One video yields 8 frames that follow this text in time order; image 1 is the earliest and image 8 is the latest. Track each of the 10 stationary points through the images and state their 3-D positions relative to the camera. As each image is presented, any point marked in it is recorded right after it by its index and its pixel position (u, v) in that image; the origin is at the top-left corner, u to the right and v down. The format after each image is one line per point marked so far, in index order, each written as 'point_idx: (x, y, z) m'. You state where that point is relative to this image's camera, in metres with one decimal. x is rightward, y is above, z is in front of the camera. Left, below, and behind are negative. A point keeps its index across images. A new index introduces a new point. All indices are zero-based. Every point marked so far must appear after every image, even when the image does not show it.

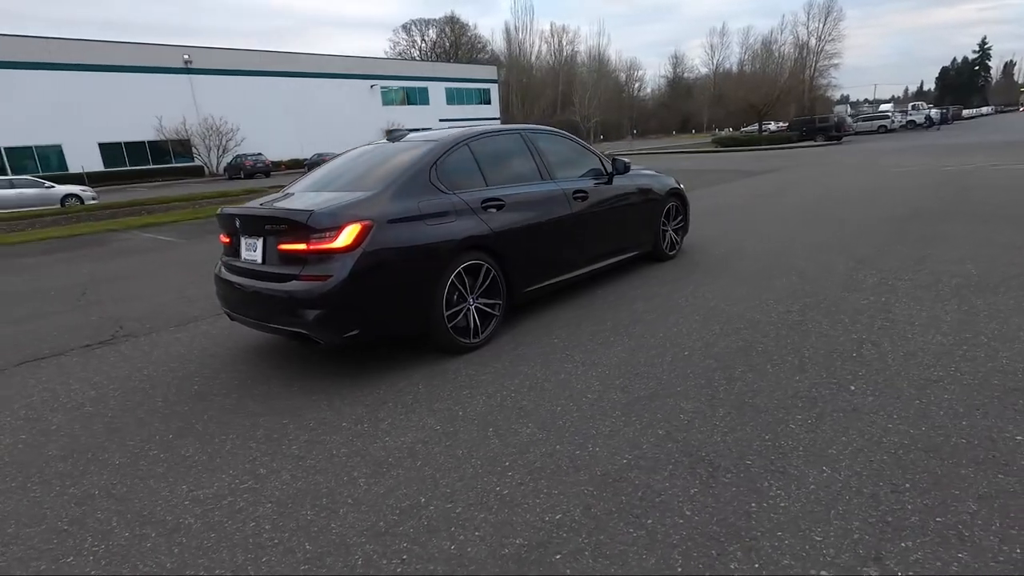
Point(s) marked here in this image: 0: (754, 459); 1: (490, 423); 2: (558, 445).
0: (+1.1, -0.8, +2.6) m
1: (-0.1, -0.8, +3.1) m
2: (+0.2, -0.8, +2.8) m
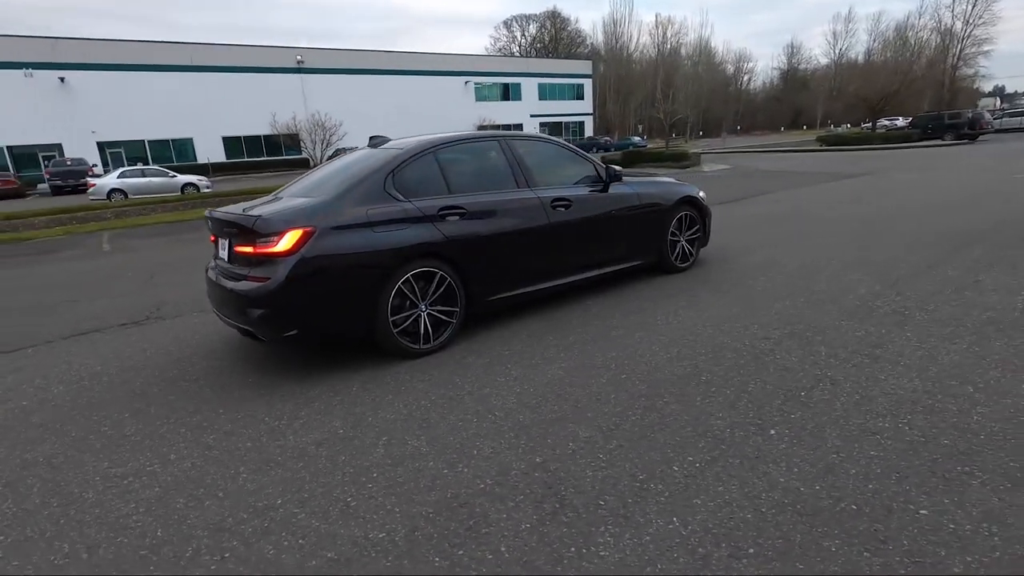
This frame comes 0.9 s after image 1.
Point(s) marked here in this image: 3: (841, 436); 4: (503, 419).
0: (+0.4, -0.9, +2.4) m
1: (-0.7, -0.9, +3.2) m
2: (-0.4, -0.9, +2.8) m
3: (+1.7, -0.8, +2.7) m
4: (-0.1, -0.8, +3.2) m
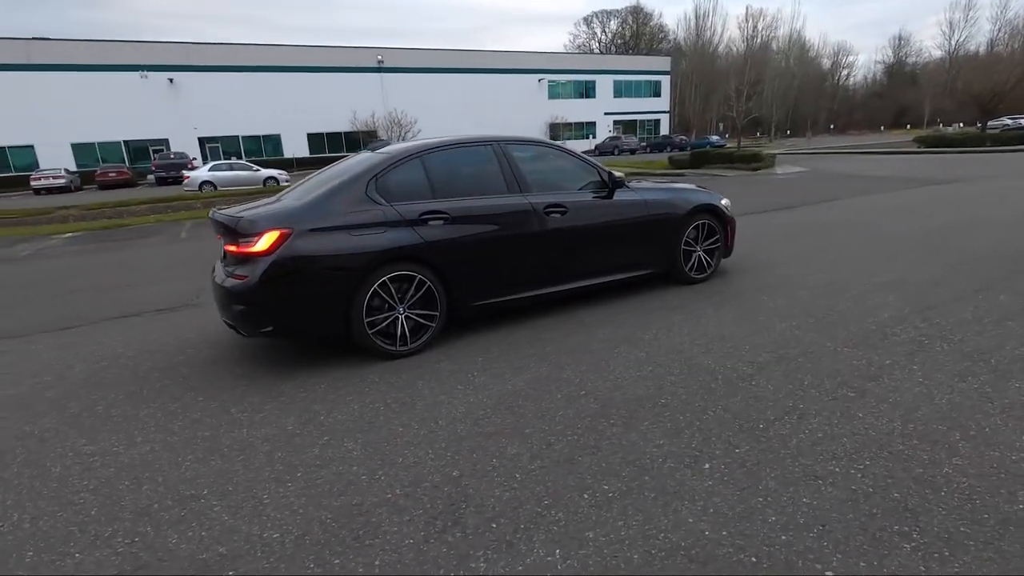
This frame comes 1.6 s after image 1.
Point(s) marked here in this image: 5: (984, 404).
0: (-0.1, -1.0, +2.3) m
1: (-1.1, -0.9, +3.2) m
2: (-0.8, -1.0, +2.9) m
3: (+1.2, -0.9, +2.5) m
4: (-0.4, -0.8, +3.2) m
5: (+2.7, -0.7, +3.0) m
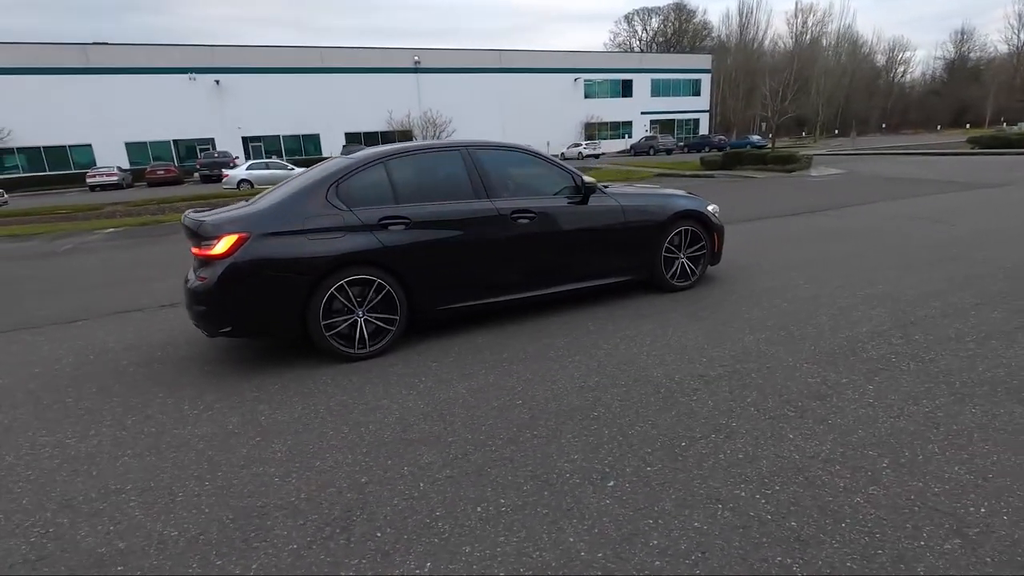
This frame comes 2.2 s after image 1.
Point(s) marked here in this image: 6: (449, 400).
0: (-0.6, -1.1, +2.4) m
1: (-1.5, -0.9, +3.3) m
2: (-1.3, -1.0, +2.9) m
3: (+0.7, -1.0, +2.4) m
4: (-0.9, -0.9, +3.2) m
5: (+2.2, -0.8, +2.9) m
6: (-0.4, -0.8, +3.6) m
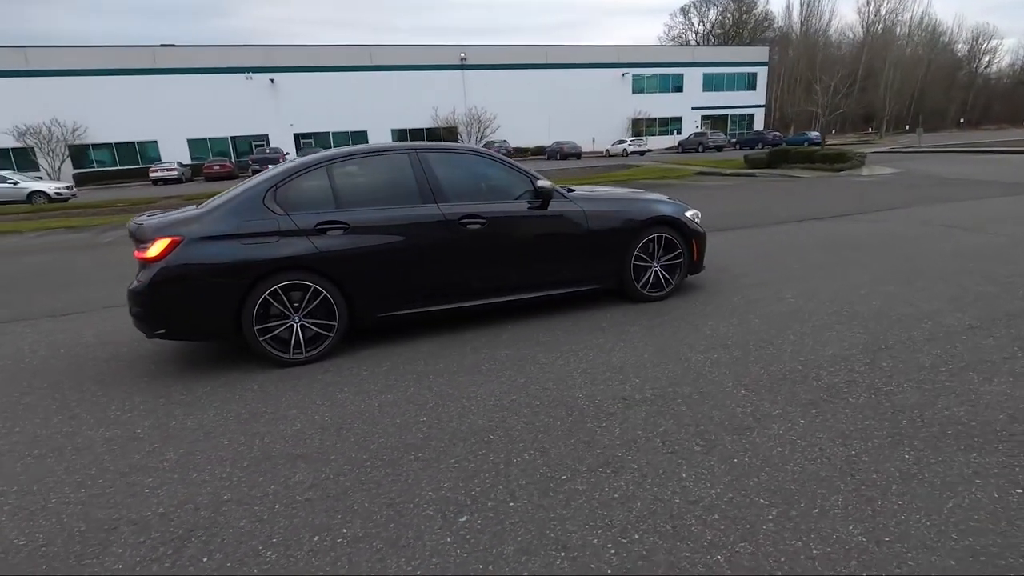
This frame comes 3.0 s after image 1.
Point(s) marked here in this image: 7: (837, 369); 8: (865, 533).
0: (-1.3, -1.1, +2.3) m
1: (-2.2, -0.9, +3.3) m
2: (-2.0, -1.0, +2.9) m
3: (0.0, -1.1, +2.2) m
4: (-1.5, -0.9, +3.2) m
5: (+1.6, -0.9, +2.5) m
6: (-1.0, -0.8, +3.5) m
7: (+2.3, -0.6, +3.7) m
8: (+1.4, -1.0, +2.2) m
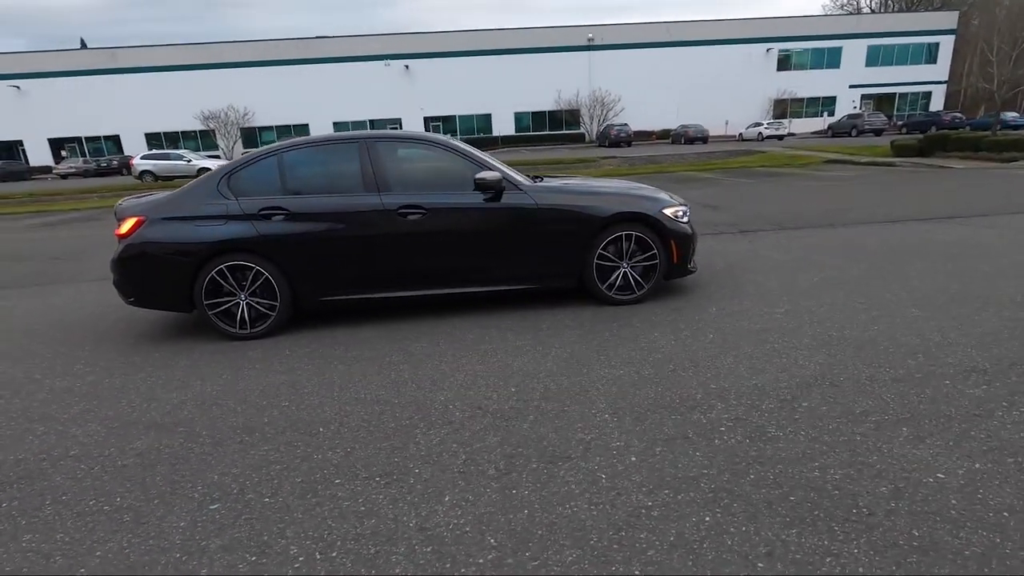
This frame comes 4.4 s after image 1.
0: (-2.4, -1.0, +2.6) m
1: (-3.0, -0.8, +3.8) m
2: (-2.9, -0.9, +3.4) m
3: (-1.2, -1.1, +2.2) m
4: (-2.4, -0.8, +3.5) m
5: (+0.4, -1.0, +2.2) m
6: (-1.9, -0.7, +3.7) m
7: (+1.4, -0.7, +3.2) m
8: (+0.2, -1.1, +1.9) m
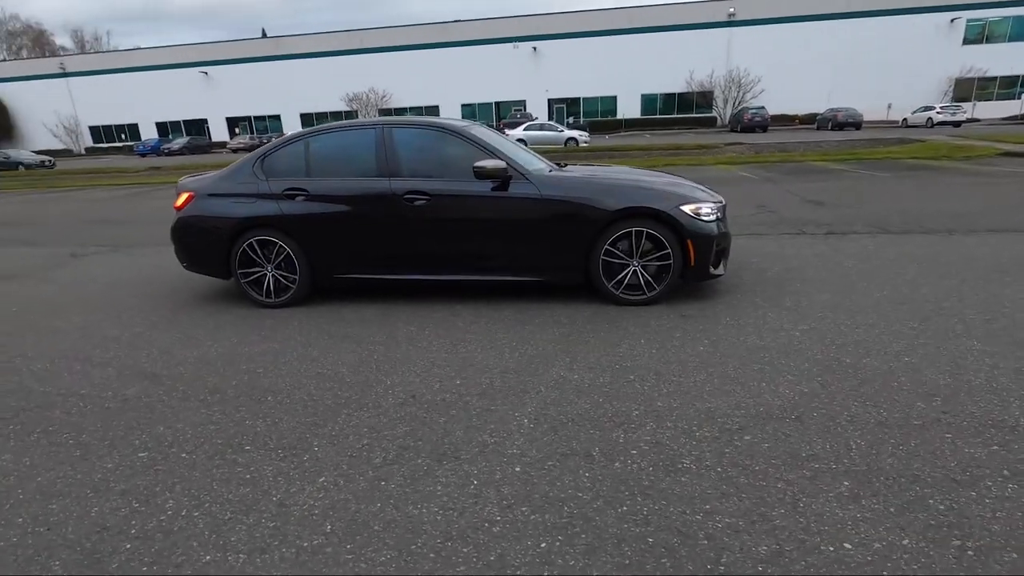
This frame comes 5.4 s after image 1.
0: (-2.9, -0.8, +3.2) m
1: (-3.2, -0.5, +4.5) m
2: (-3.3, -0.6, +4.0) m
3: (-1.8, -0.9, +2.5) m
4: (-2.7, -0.6, +4.0) m
5: (-0.3, -1.0, +2.1) m
6: (-2.1, -0.5, +4.1) m
7: (+0.9, -0.7, +2.9) m
8: (-0.6, -1.1, +1.9) m
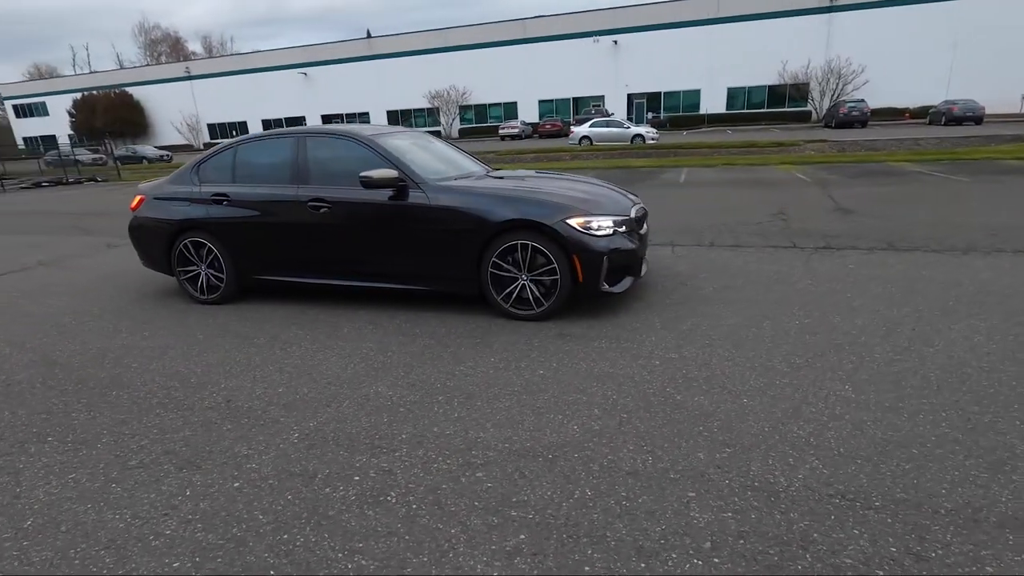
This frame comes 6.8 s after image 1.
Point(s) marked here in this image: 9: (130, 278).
0: (-4.2, -0.8, +3.7) m
1: (-4.2, -0.4, +5.0) m
2: (-4.3, -0.5, +4.6) m
3: (-3.1, -1.0, +2.9) m
4: (-3.8, -0.5, +4.5) m
5: (-1.7, -1.1, +2.3) m
6: (-3.2, -0.5, +4.5) m
7: (-0.4, -0.9, +2.8) m
8: (-2.0, -1.2, +2.1) m
9: (-5.0, +0.2, +7.1) m
